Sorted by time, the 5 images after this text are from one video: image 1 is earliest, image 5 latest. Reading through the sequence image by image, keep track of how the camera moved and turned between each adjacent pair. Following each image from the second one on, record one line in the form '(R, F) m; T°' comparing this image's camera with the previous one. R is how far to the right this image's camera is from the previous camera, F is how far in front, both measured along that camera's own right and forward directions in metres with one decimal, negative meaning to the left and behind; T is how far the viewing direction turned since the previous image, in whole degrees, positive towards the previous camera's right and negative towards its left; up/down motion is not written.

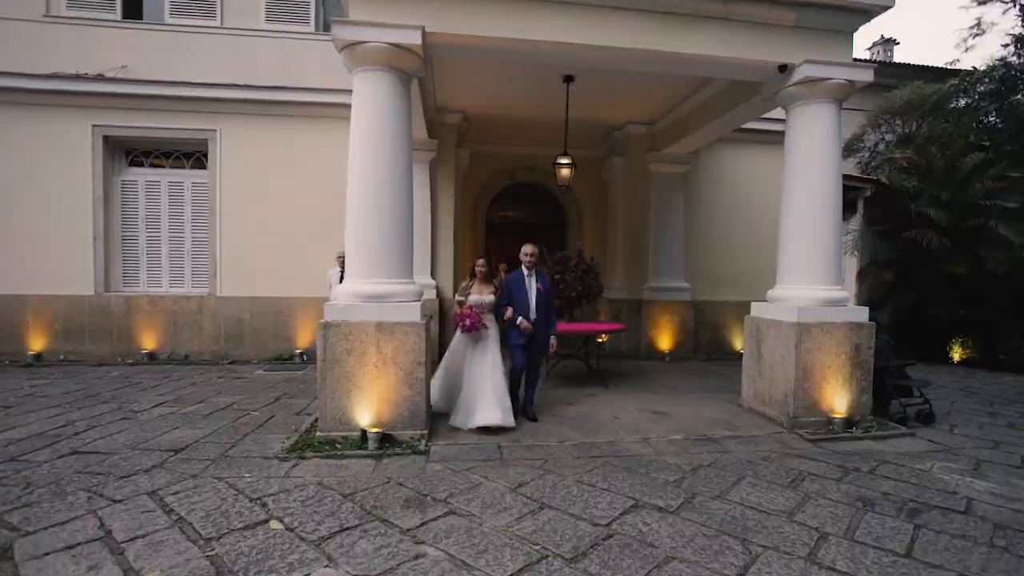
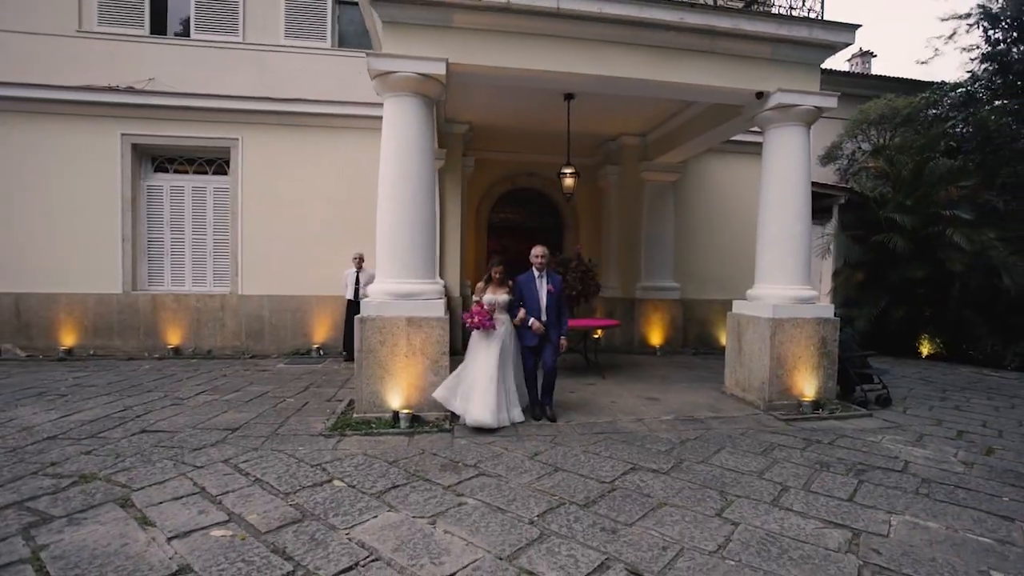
(-0.2, -0.5) m; +1°
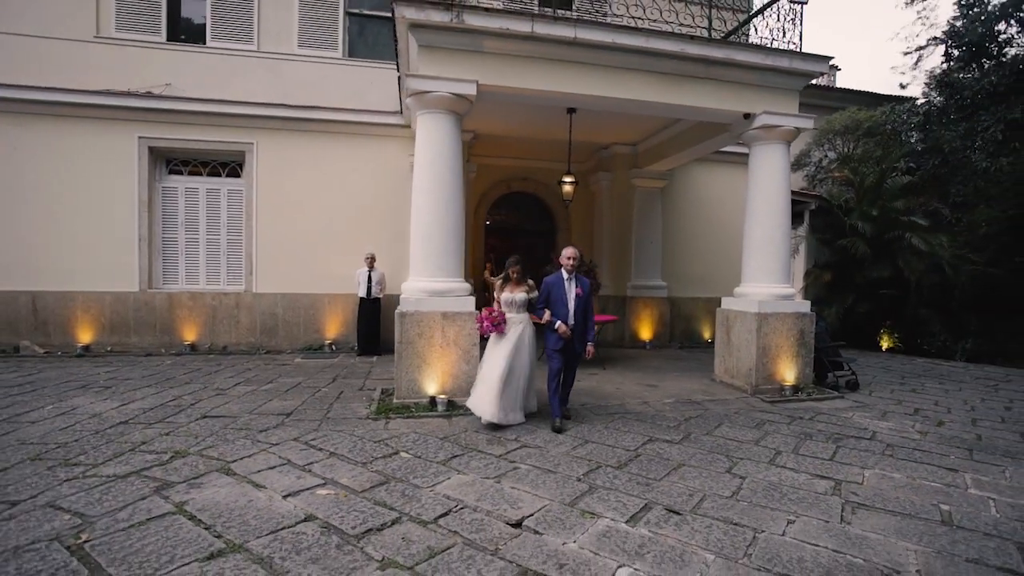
(-0.5, -0.5) m; +3°
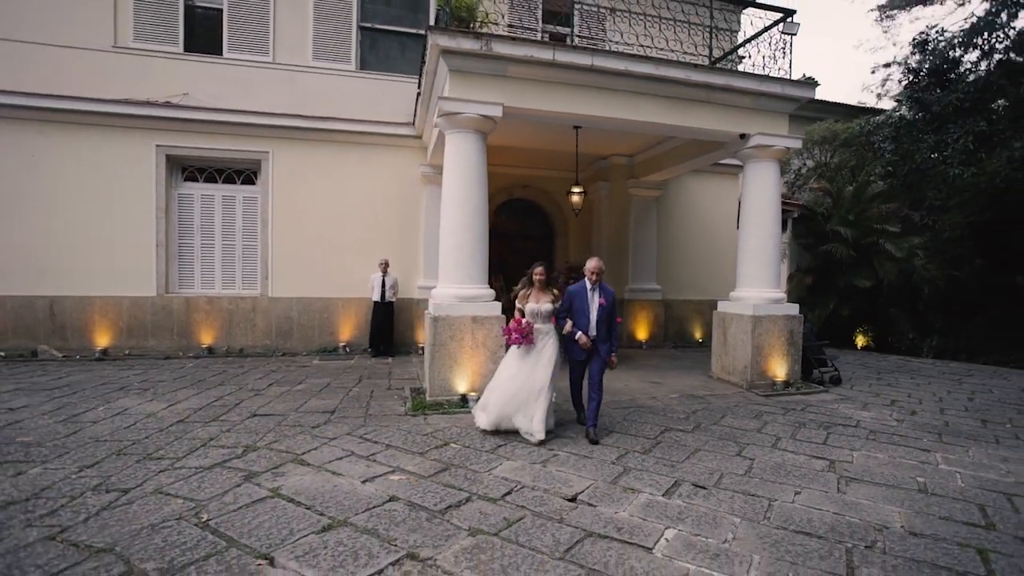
(-0.5, -0.4) m; +2°
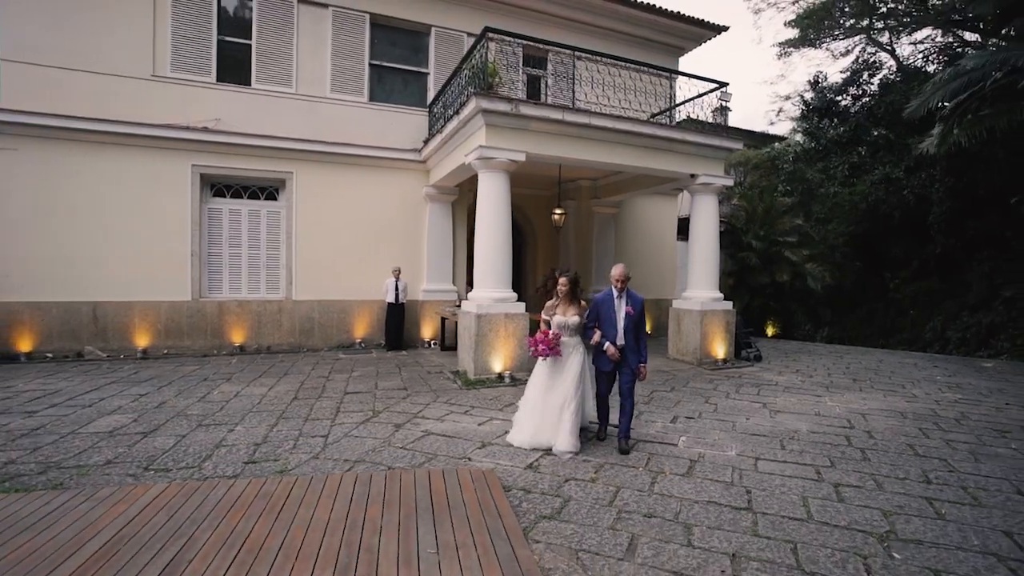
(-1.3, -1.5) m; +8°
